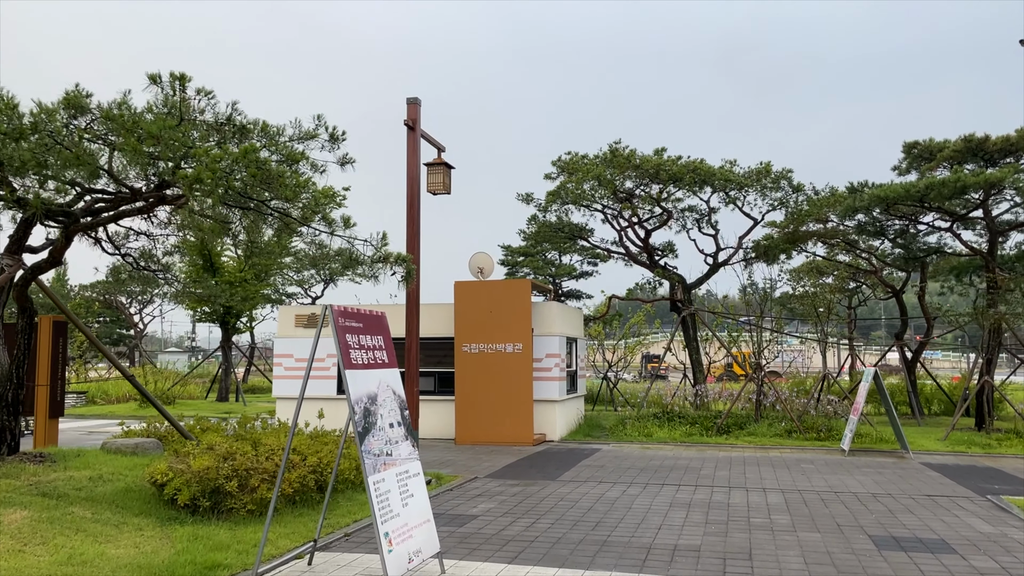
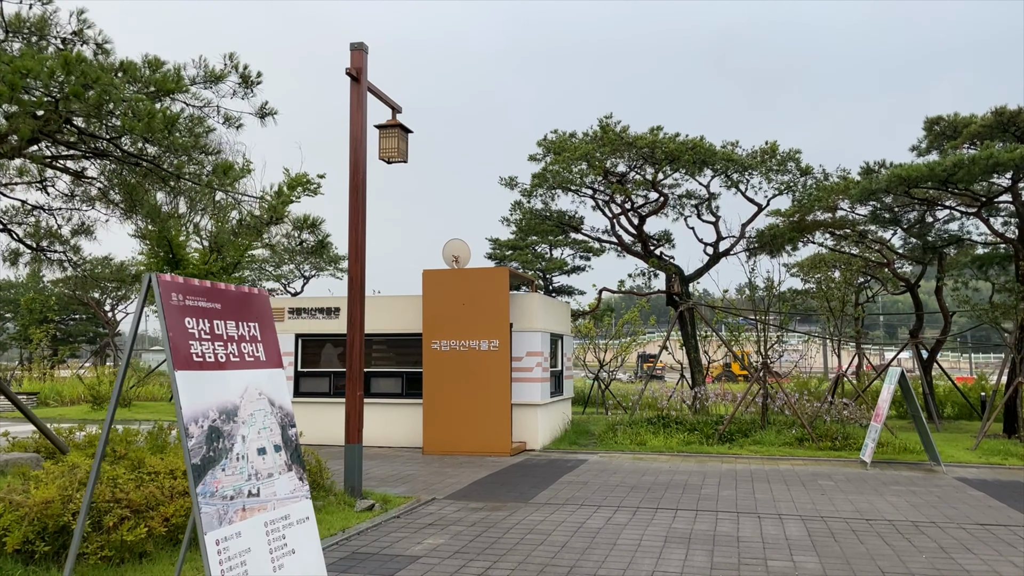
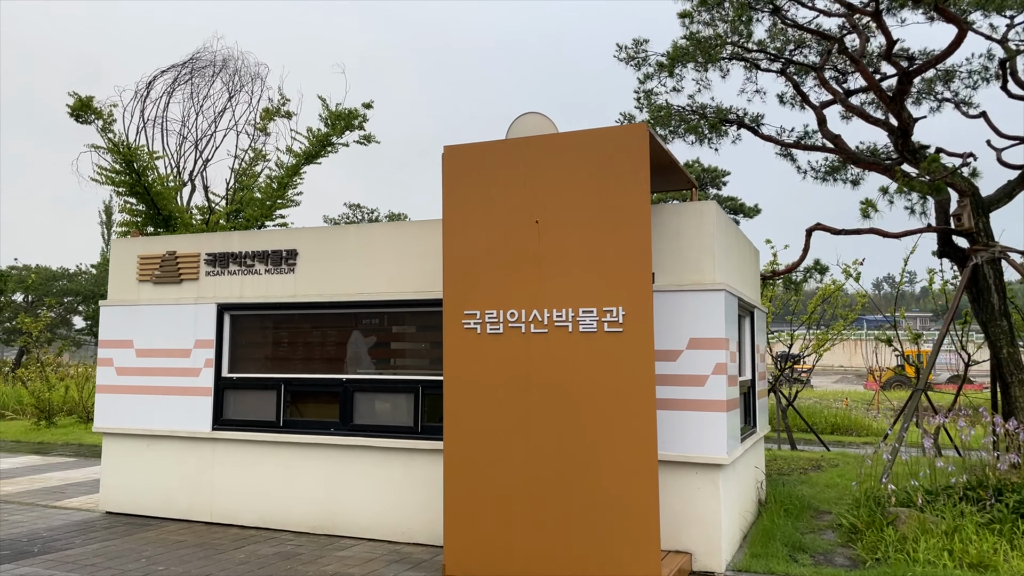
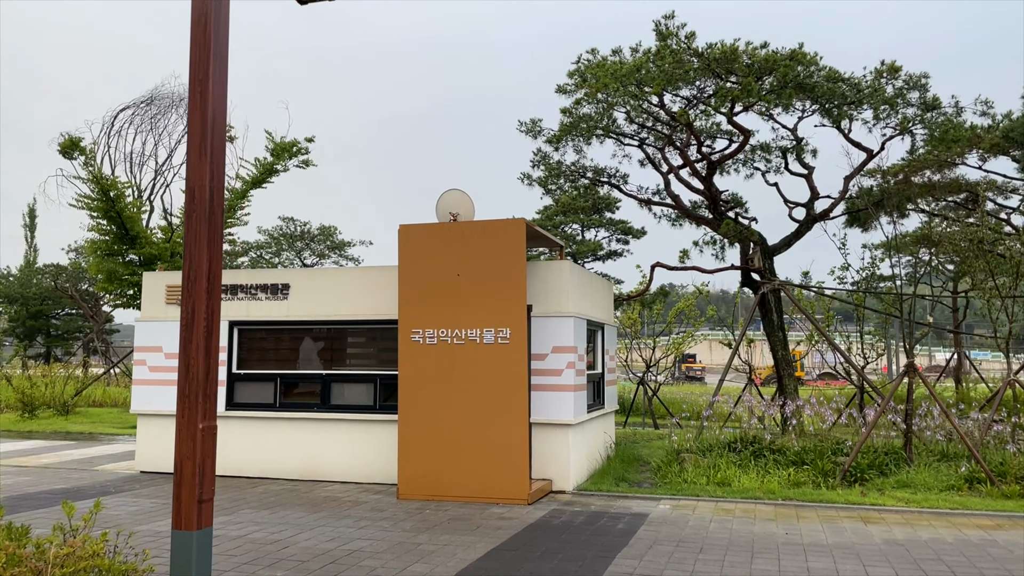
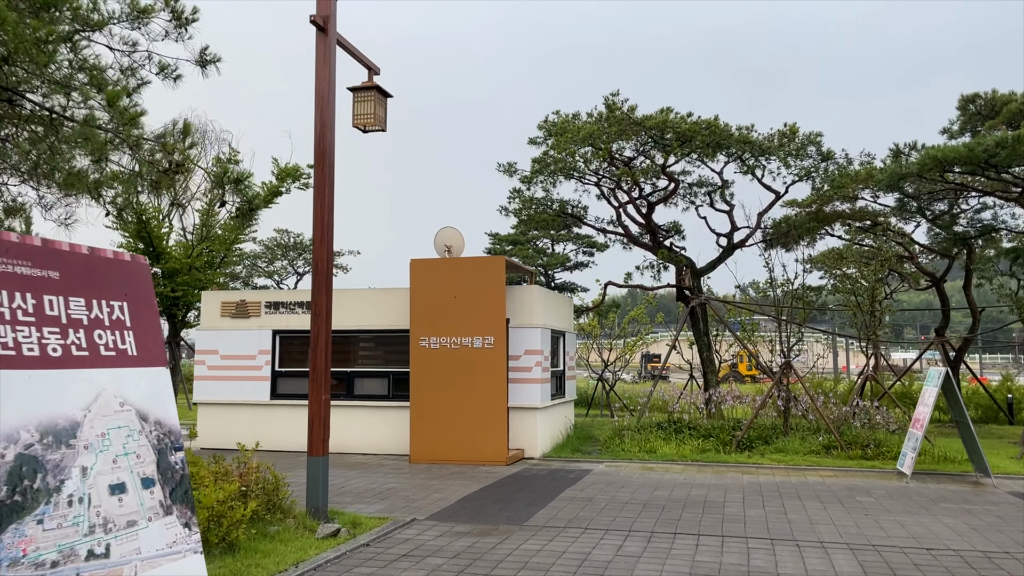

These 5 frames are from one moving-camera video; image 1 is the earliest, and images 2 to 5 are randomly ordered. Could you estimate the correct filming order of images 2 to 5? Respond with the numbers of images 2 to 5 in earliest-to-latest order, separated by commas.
2, 5, 4, 3
